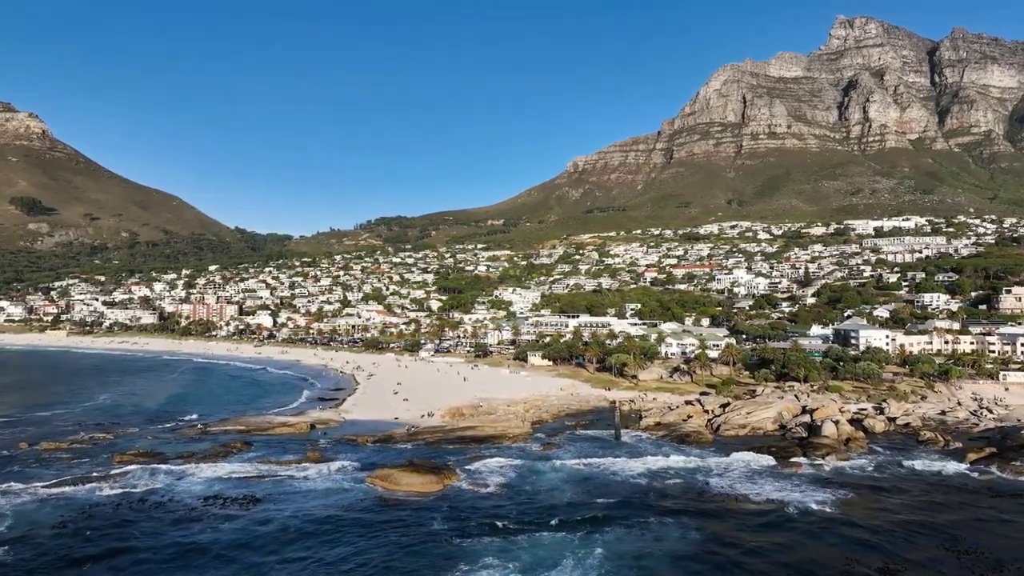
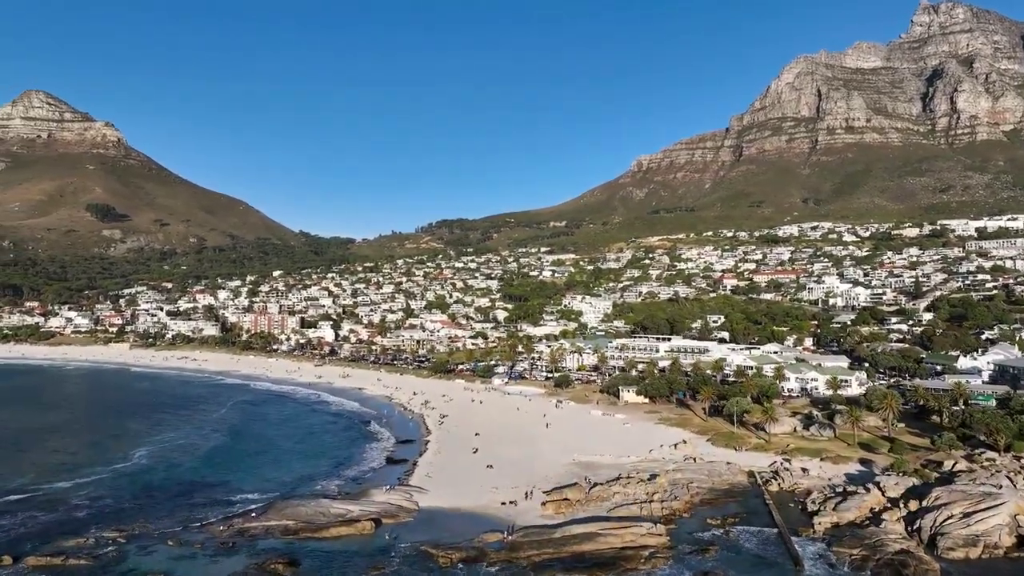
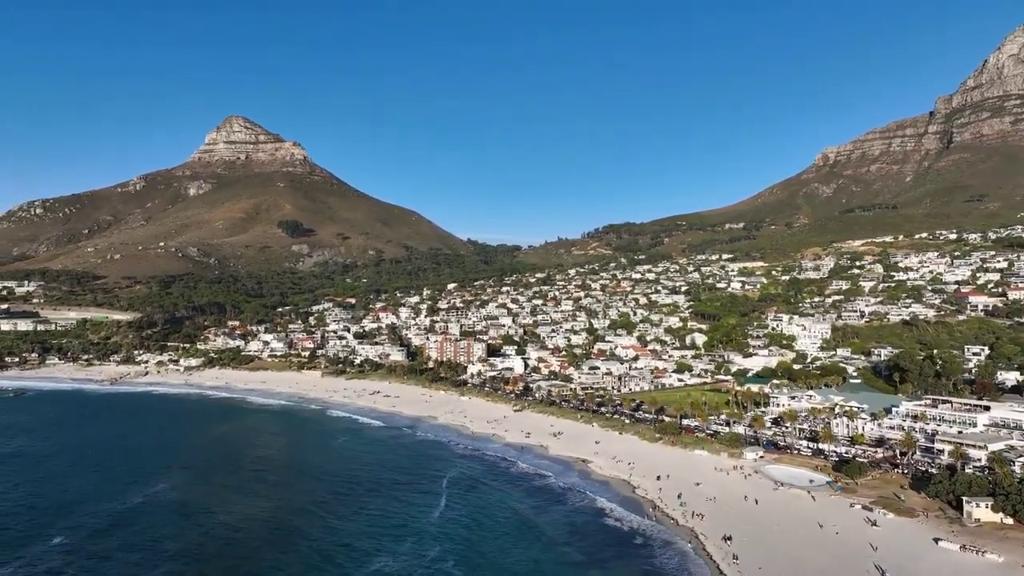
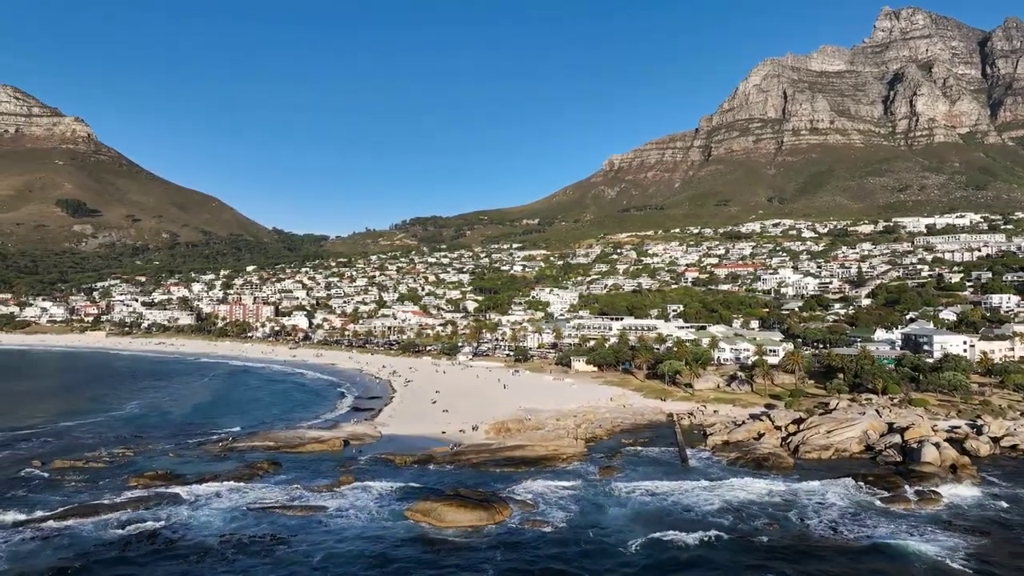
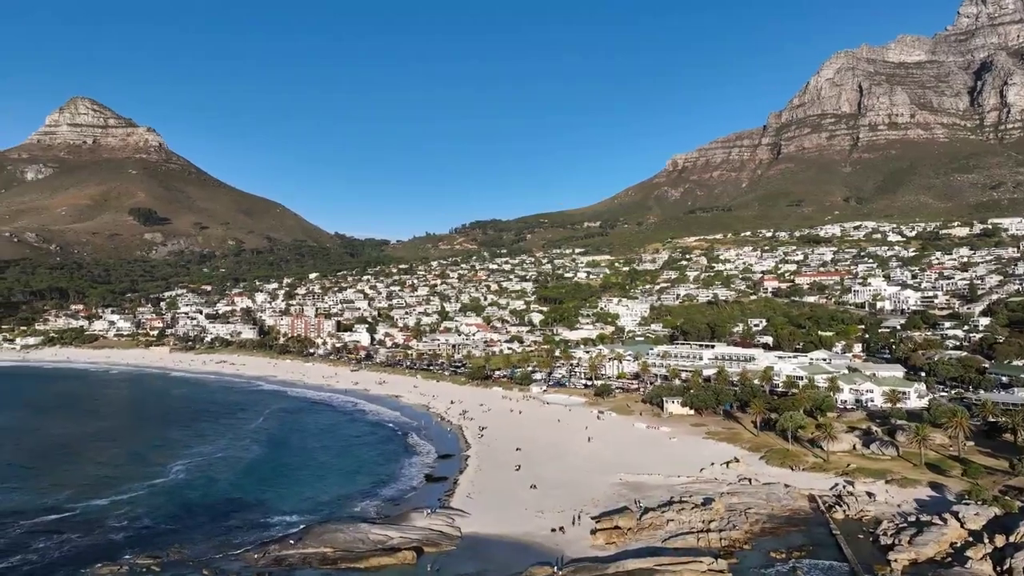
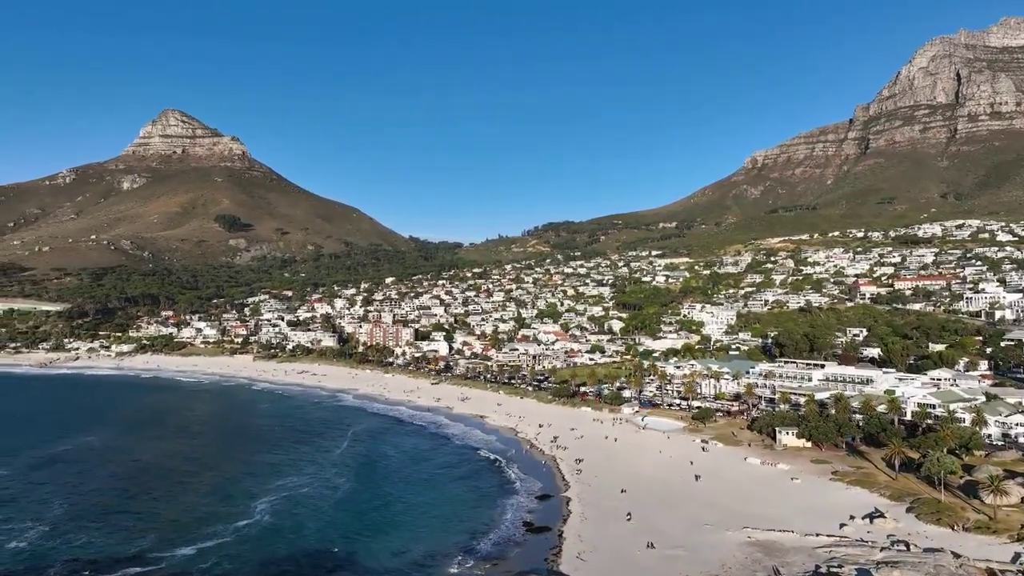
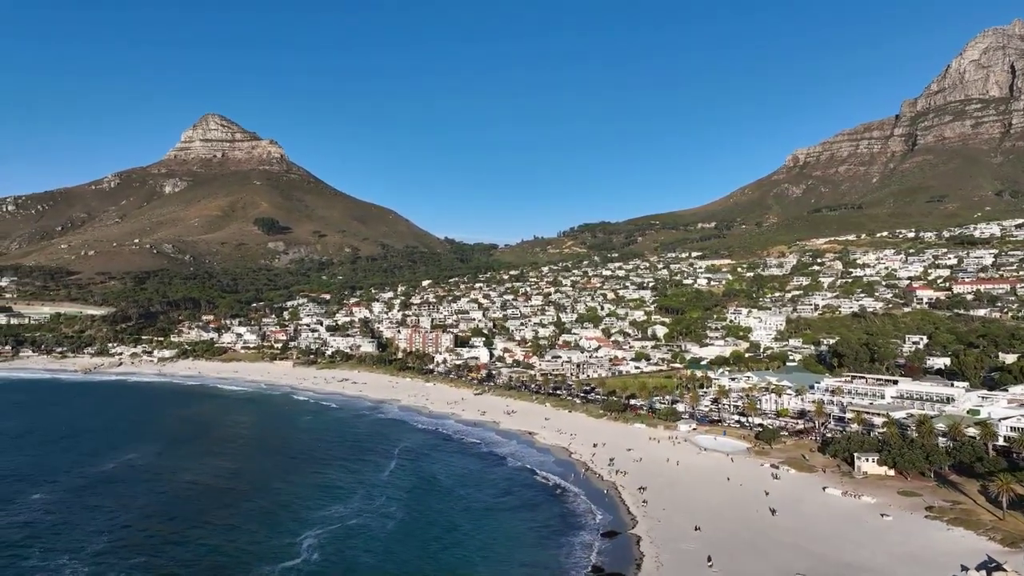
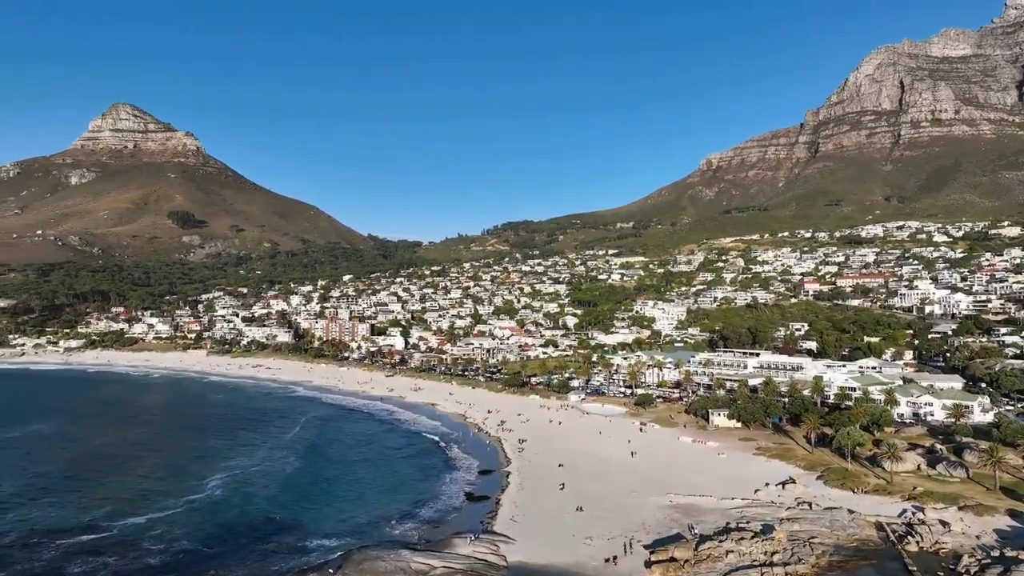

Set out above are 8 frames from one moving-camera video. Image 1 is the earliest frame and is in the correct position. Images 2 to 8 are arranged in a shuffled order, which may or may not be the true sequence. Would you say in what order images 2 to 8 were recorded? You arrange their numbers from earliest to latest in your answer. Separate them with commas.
4, 2, 5, 8, 6, 7, 3
